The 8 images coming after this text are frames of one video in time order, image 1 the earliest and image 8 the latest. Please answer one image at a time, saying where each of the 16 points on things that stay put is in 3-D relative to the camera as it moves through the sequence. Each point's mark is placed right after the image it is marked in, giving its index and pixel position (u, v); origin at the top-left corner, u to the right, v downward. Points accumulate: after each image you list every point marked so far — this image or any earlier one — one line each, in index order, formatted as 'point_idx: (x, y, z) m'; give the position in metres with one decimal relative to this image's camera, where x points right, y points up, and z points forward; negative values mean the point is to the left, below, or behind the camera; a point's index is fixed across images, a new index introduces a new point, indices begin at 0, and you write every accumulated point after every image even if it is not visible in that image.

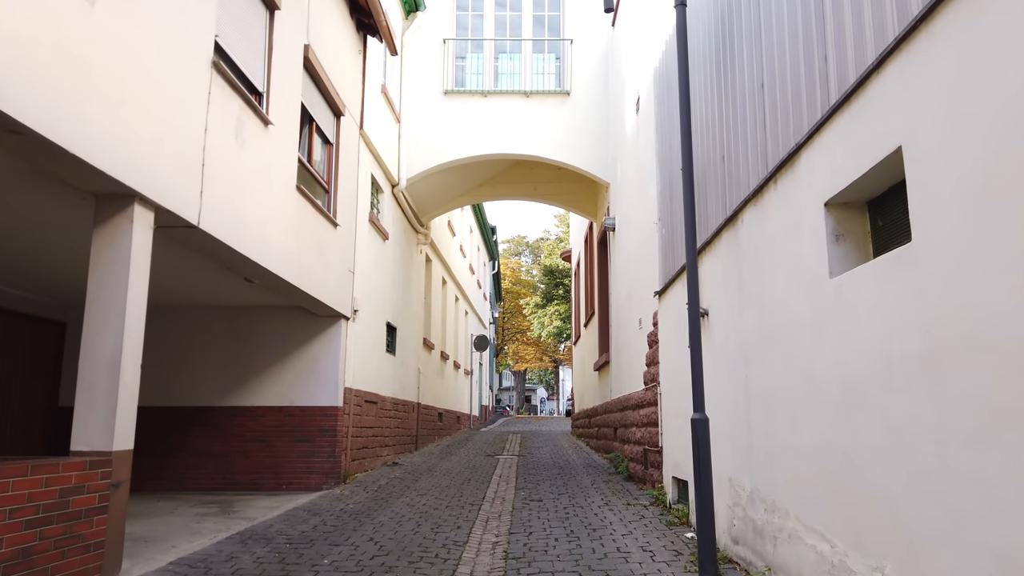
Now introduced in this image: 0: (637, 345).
0: (+1.6, -0.7, +9.8) m
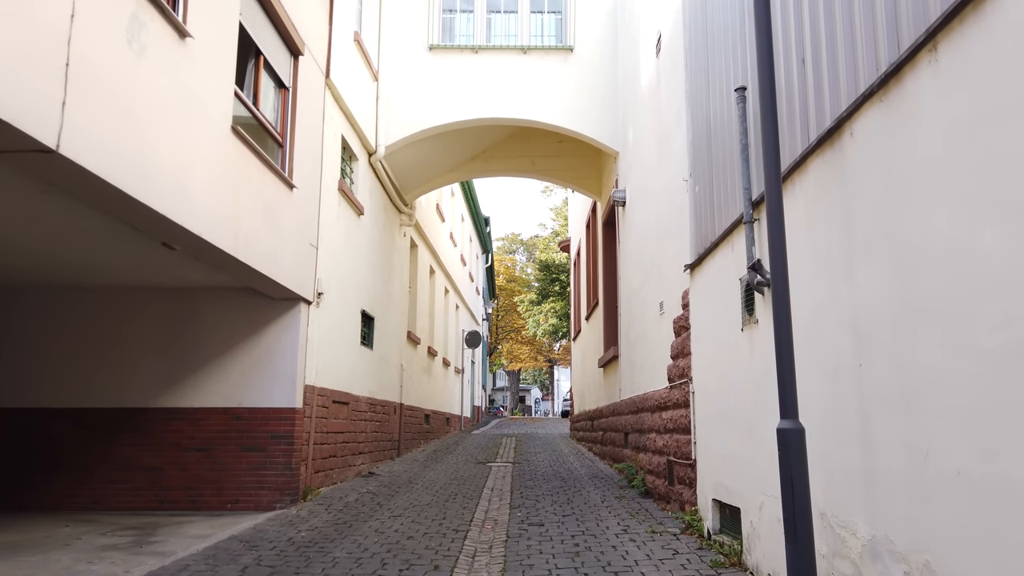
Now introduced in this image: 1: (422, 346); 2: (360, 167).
0: (+1.6, -0.5, +8.1) m
1: (-1.9, -1.3, +16.7) m
2: (-2.2, +1.7, +11.0) m
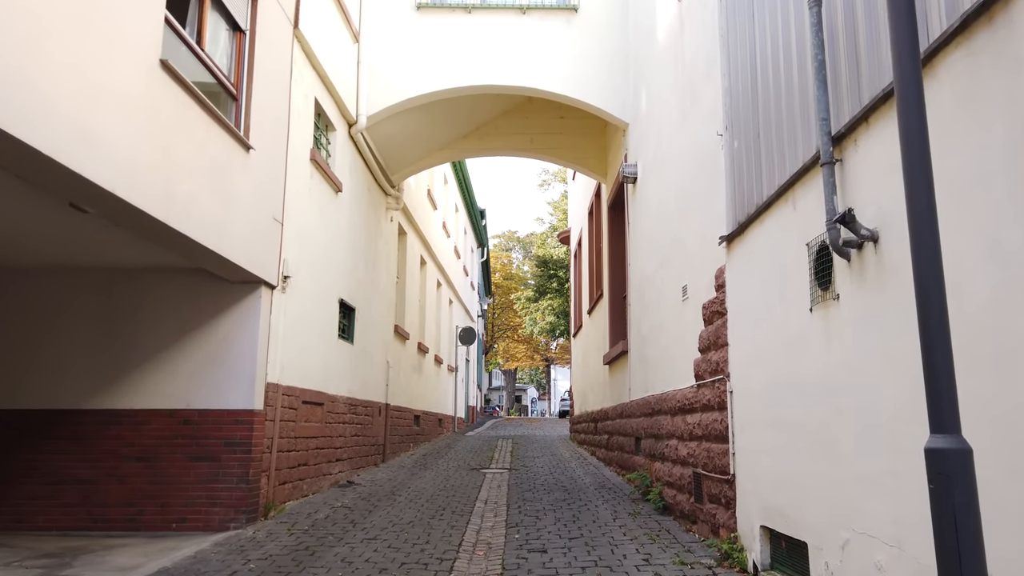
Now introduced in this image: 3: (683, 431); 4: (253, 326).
0: (+1.5, -0.3, +6.9) m
1: (-2.0, -1.1, +15.5) m
2: (-2.2, +1.9, +9.7) m
3: (+1.5, -1.2, +6.6) m
4: (-2.4, -0.3, +7.1) m
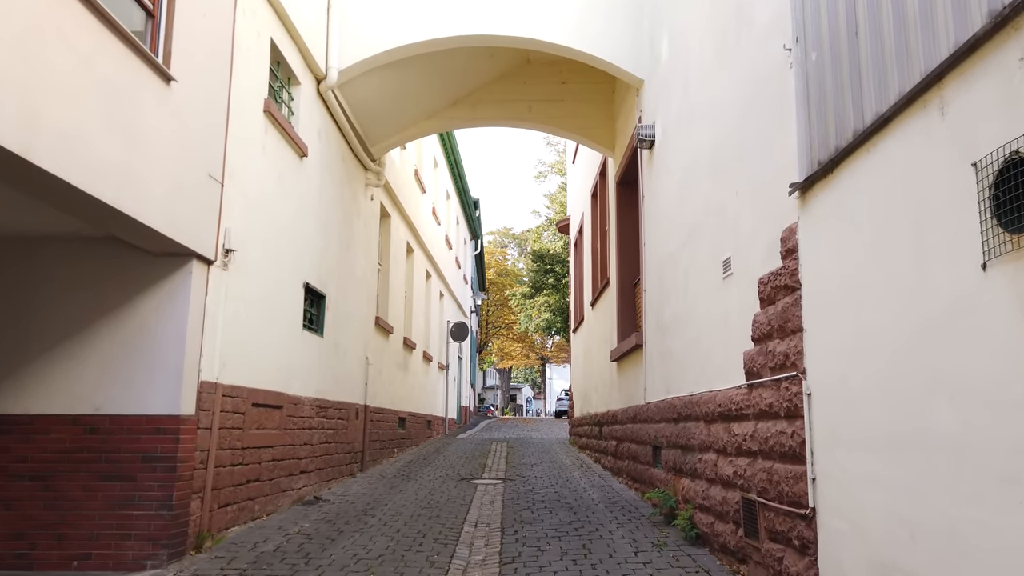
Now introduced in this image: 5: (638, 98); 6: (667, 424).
0: (+1.5, -0.1, +5.5) m
1: (-2.1, -0.9, +14.0) m
2: (-2.3, +2.1, +8.3) m
3: (+1.4, -1.1, +5.1) m
4: (-2.4, -0.2, +5.6) m
5: (+1.5, +2.2, +9.1) m
6: (+1.4, -1.3, +7.1) m
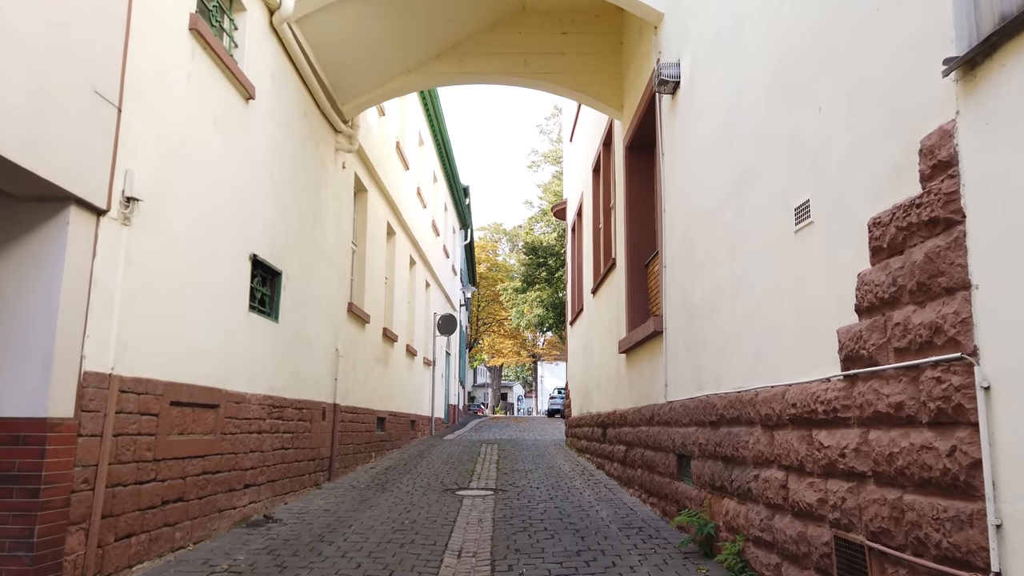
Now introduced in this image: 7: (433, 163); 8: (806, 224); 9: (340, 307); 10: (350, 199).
0: (+1.5, +0.1, +4.0) m
1: (-2.2, -0.7, +12.5) m
2: (-2.3, +2.3, +6.8) m
3: (+1.4, -0.8, +3.7) m
4: (-2.4, +0.1, +4.1) m
5: (+1.4, +2.5, +7.6) m
6: (+1.4, -1.0, +5.7) m
7: (-2.0, +3.1, +19.0) m
8: (+1.5, +0.3, +3.9) m
9: (-2.3, -0.2, +10.1) m
10: (-2.2, +1.2, +10.6) m
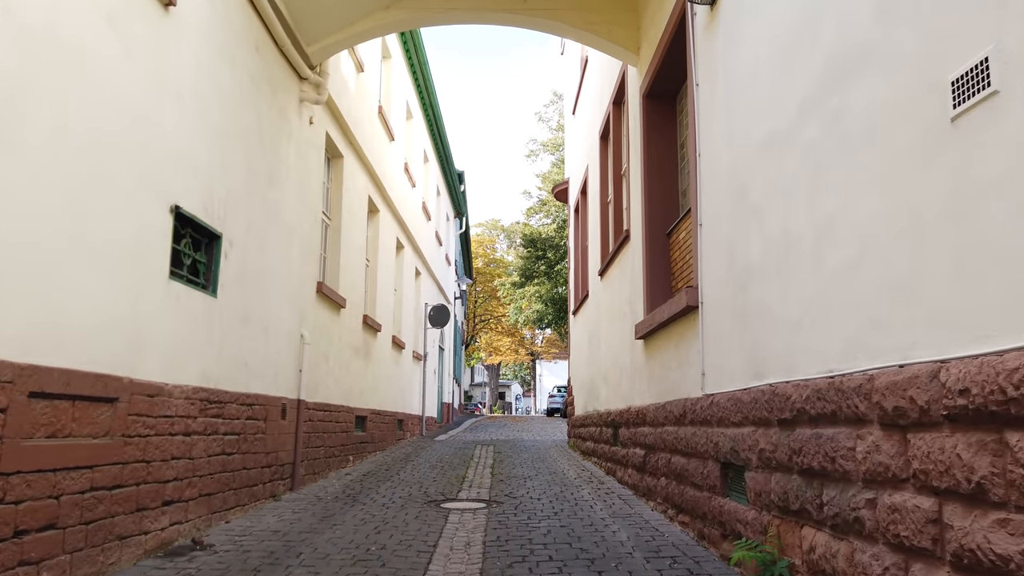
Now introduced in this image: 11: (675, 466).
0: (+1.4, +0.3, +2.5) m
1: (-2.3, -0.4, +11.0) m
2: (-2.3, +2.6, +5.3) m
3: (+1.4, -0.6, +2.2) m
4: (-2.5, +0.3, +2.6) m
5: (+1.4, +2.7, +6.2) m
6: (+1.4, -0.8, +4.2) m
7: (-2.0, +3.4, +17.5) m
8: (+1.5, +0.6, +2.4) m
9: (-2.3, 0.0, +8.6) m
10: (-2.3, +1.5, +9.1) m
11: (+1.3, -1.4, +6.1) m
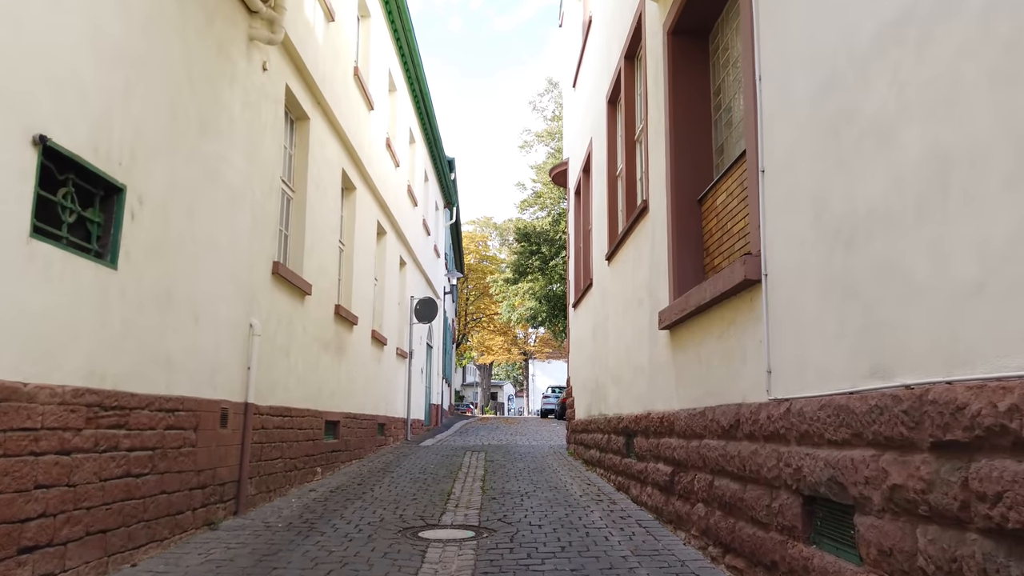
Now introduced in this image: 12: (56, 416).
0: (+1.5, +0.5, +1.1) m
1: (-2.4, -0.2, +9.6) m
2: (-2.4, +2.8, +3.8) m
3: (+1.4, -0.4, +0.8) m
4: (-2.5, +0.5, +1.1) m
5: (+1.4, +2.9, +4.7) m
6: (+1.4, -0.6, +2.8) m
7: (-2.2, +3.6, +16.0) m
8: (+1.5, +0.8, +1.0) m
9: (-2.3, +0.2, +7.1) m
10: (-2.3, +1.7, +7.6) m
11: (+1.3, -1.2, +4.7) m
12: (-2.3, -0.7, +4.0) m
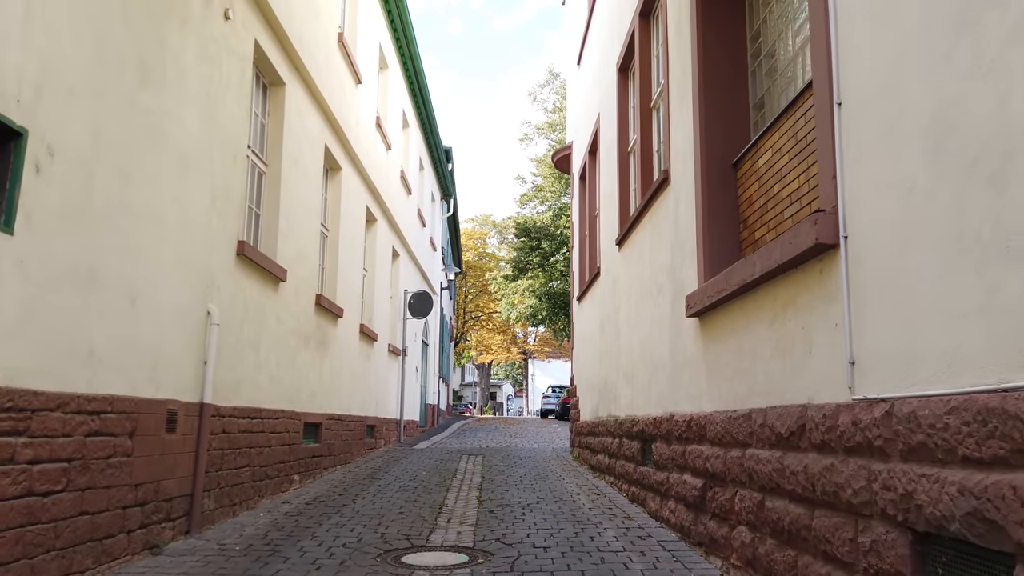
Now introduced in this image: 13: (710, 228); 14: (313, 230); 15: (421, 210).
0: (+1.5, +0.7, +0.1) m
1: (-2.4, -0.1, +8.6) m
2: (-2.3, +2.9, +2.8) m
3: (+1.4, -0.2, -0.2) m
4: (-2.4, +0.7, +0.2) m
5: (+1.4, +3.1, +3.8) m
6: (+1.4, -0.5, +1.8) m
7: (-2.2, +3.7, +15.1) m
8: (+1.5, +0.9, 0.0) m
9: (-2.3, +0.3, +6.1) m
10: (-2.3, +1.8, +6.7) m
11: (+1.3, -1.1, +3.7) m
12: (-2.3, -0.5, +3.0) m
13: (+1.4, +0.4, +5.3) m
14: (-2.4, +0.7, +8.9) m
15: (-2.2, +1.9, +18.6) m
